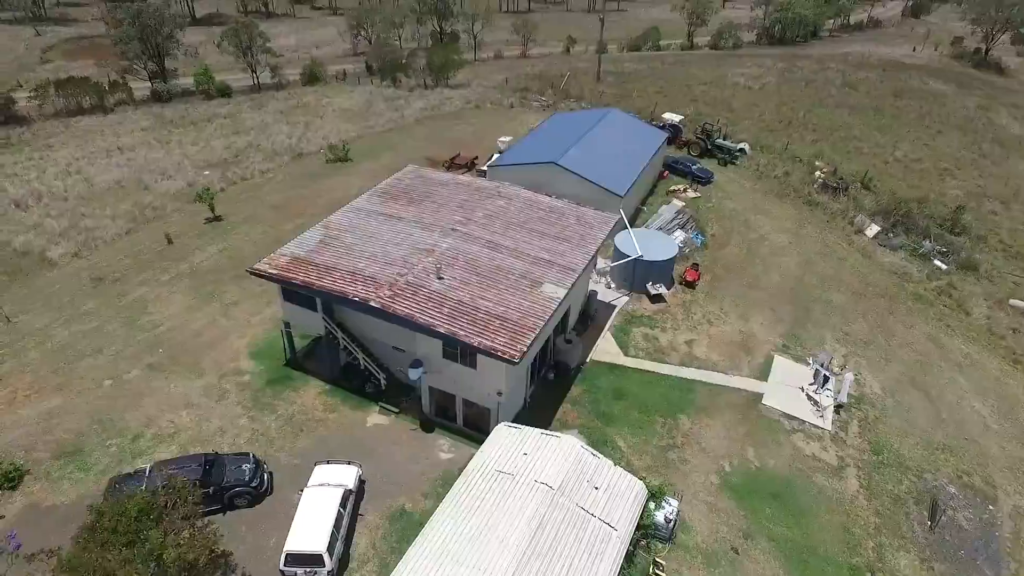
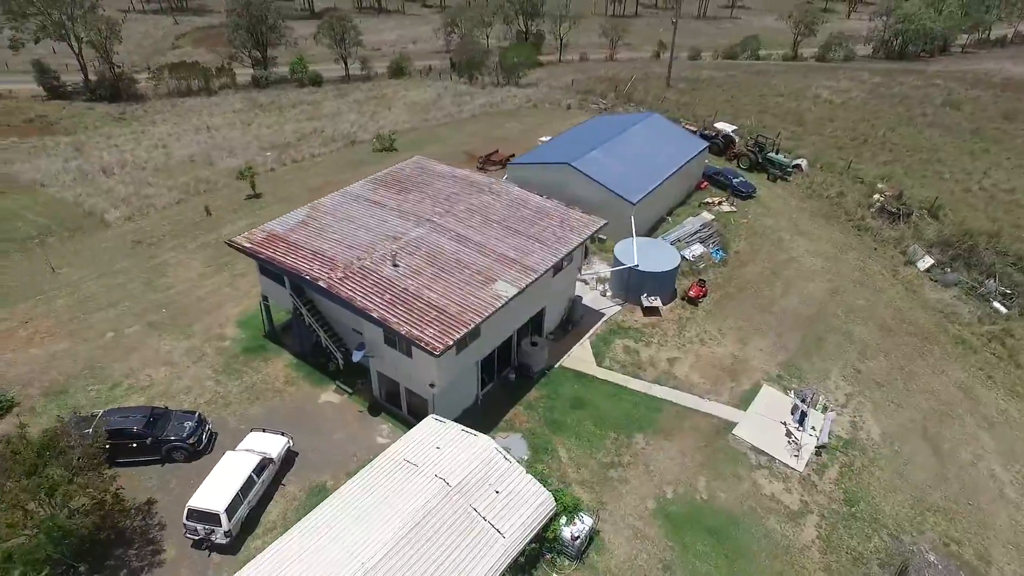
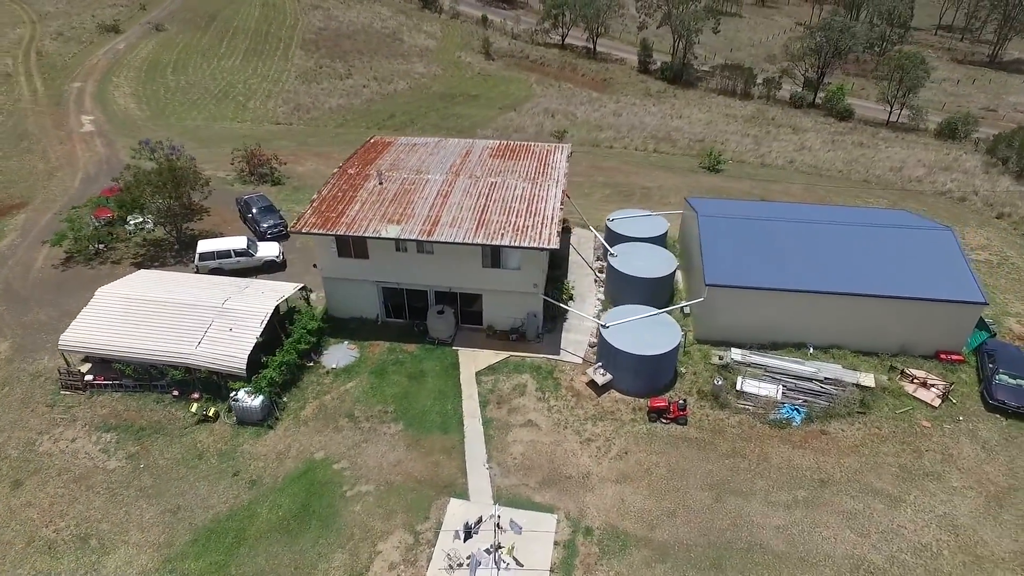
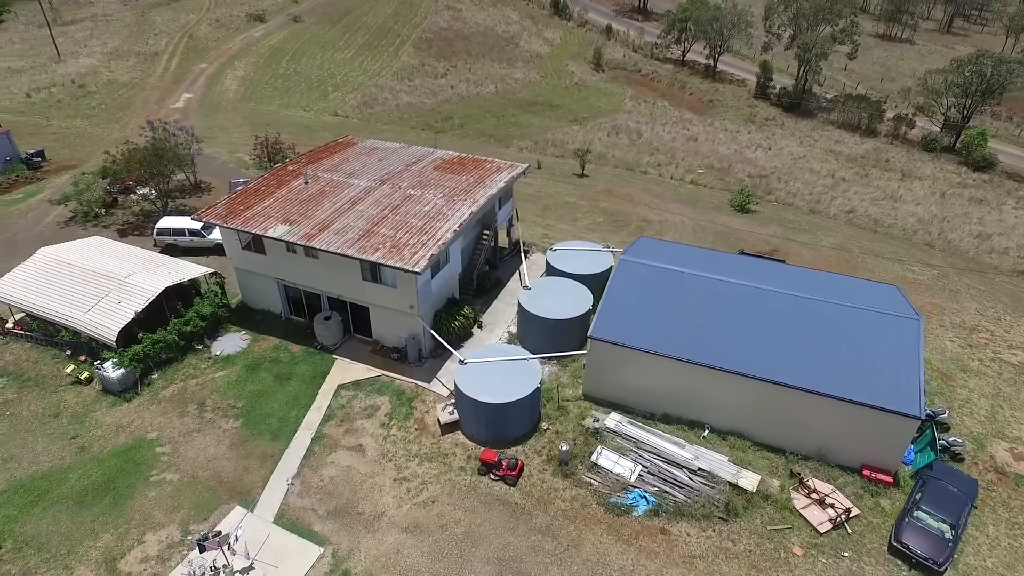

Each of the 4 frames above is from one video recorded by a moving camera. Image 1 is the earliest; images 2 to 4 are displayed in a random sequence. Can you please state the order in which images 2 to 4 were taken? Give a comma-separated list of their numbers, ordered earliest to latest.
2, 3, 4
